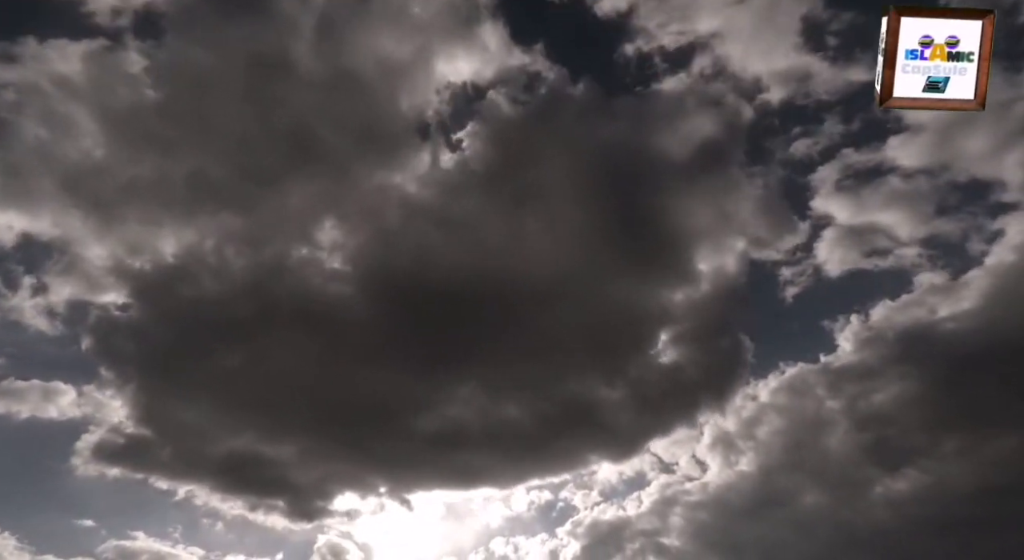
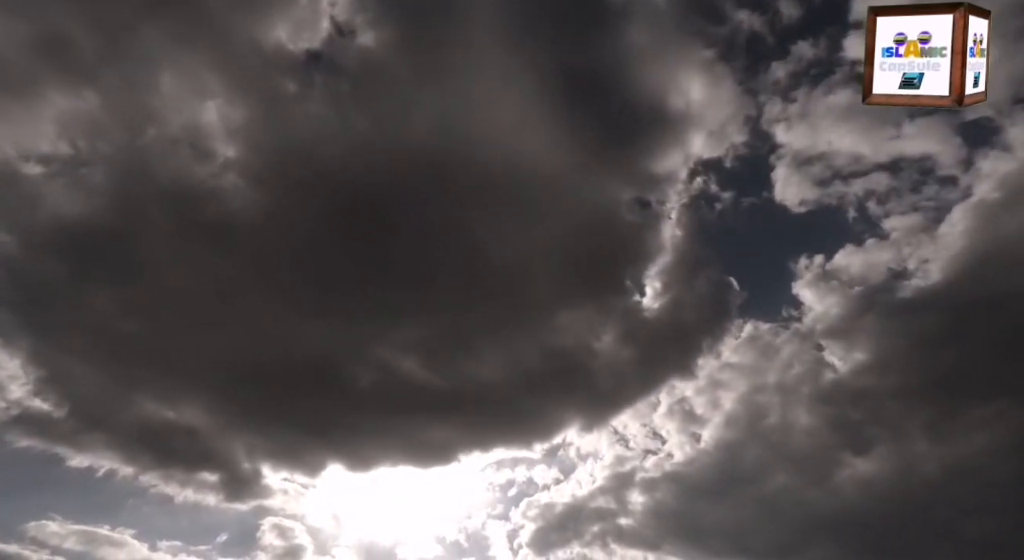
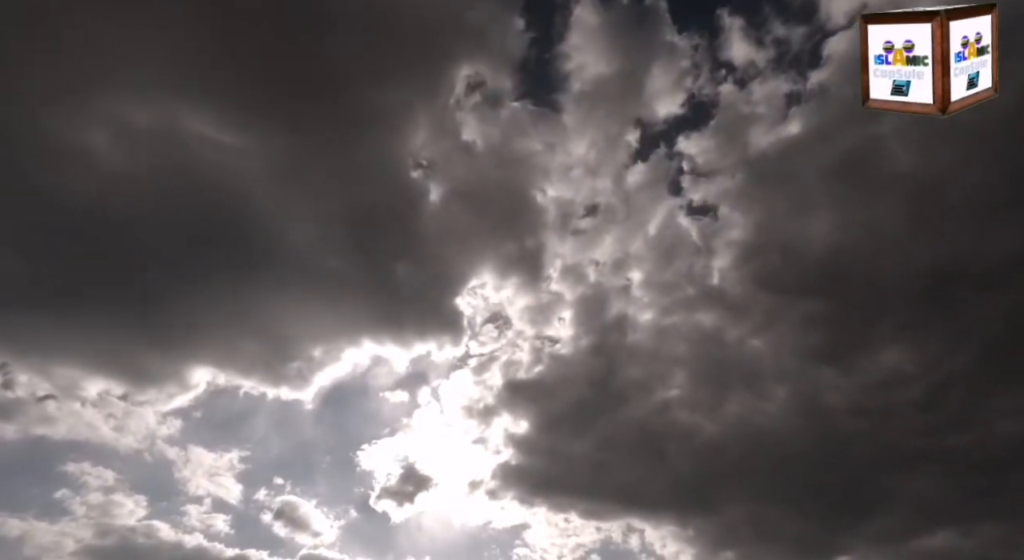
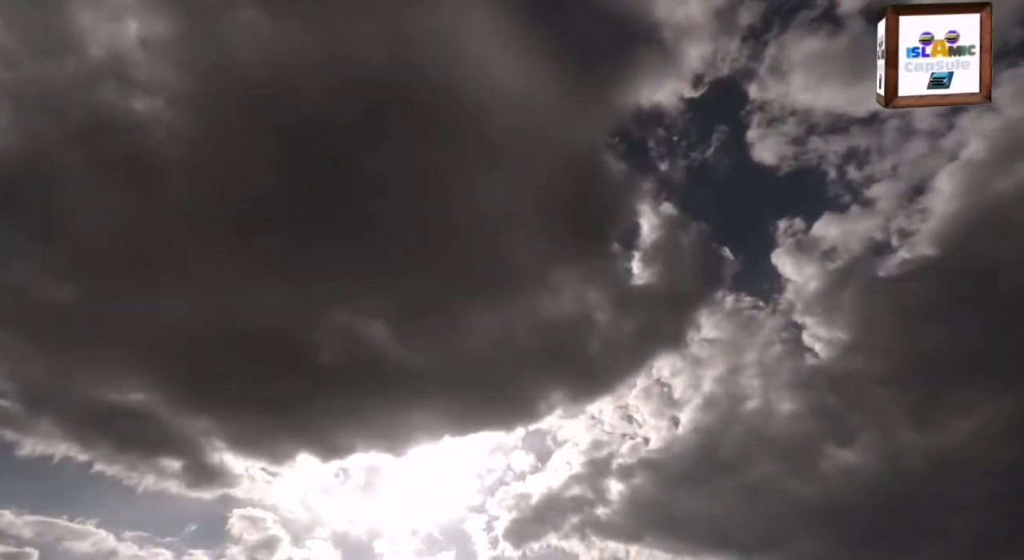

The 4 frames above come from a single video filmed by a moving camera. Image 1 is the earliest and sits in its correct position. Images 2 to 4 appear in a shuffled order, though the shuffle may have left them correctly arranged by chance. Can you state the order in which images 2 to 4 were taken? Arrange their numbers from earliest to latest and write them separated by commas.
2, 4, 3
